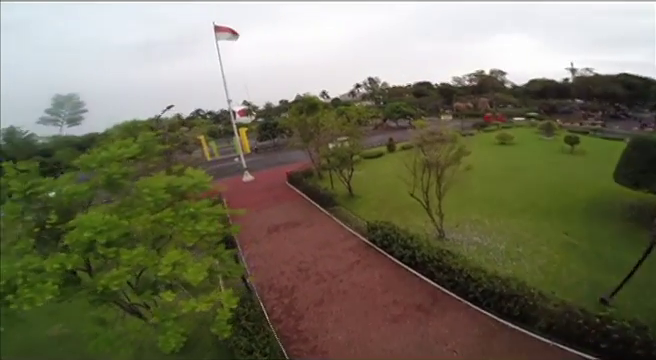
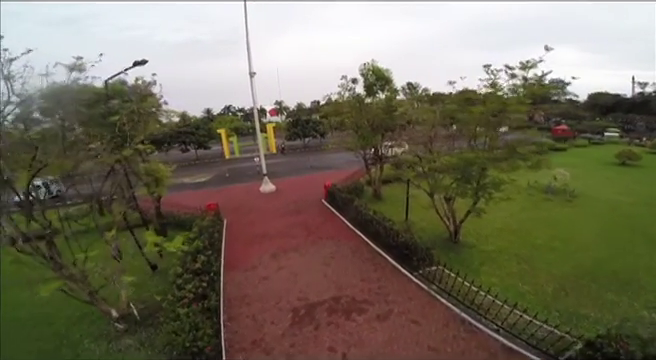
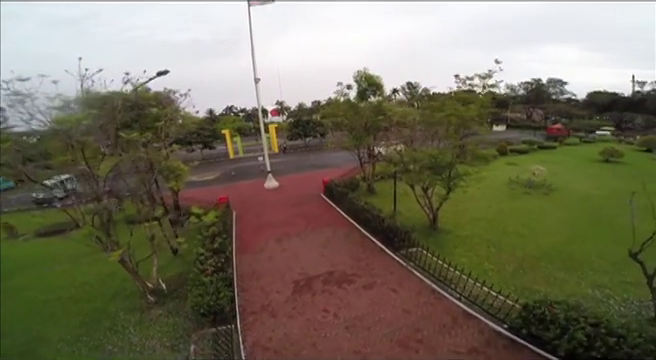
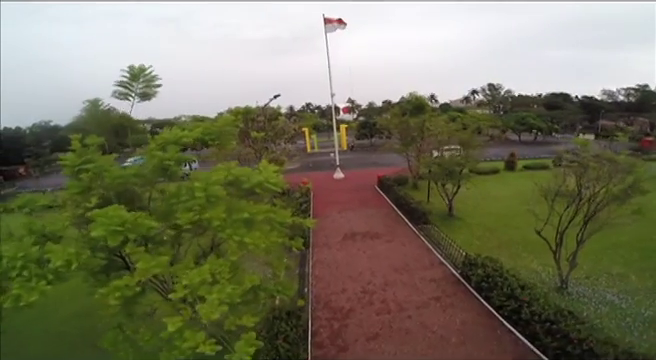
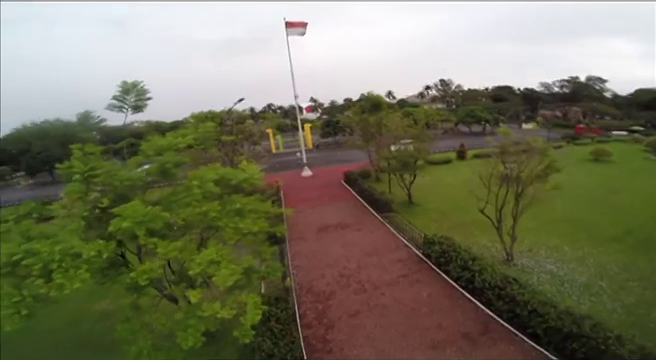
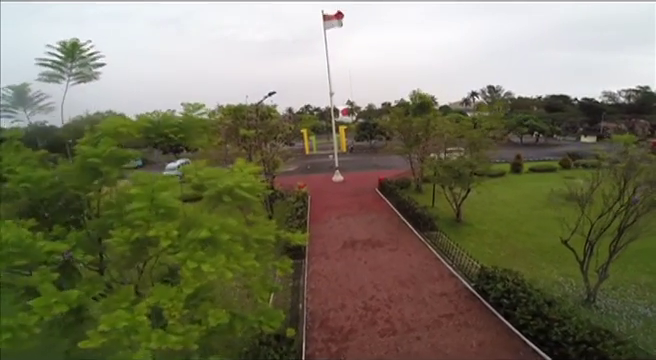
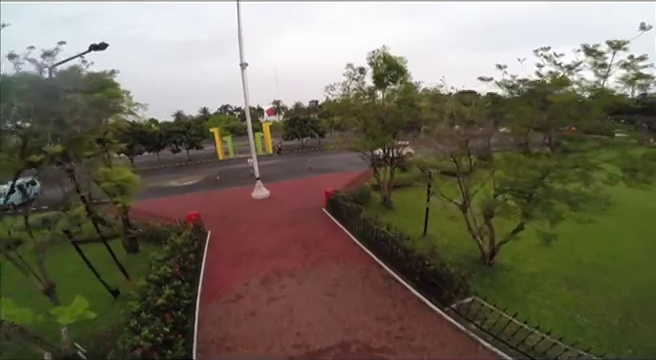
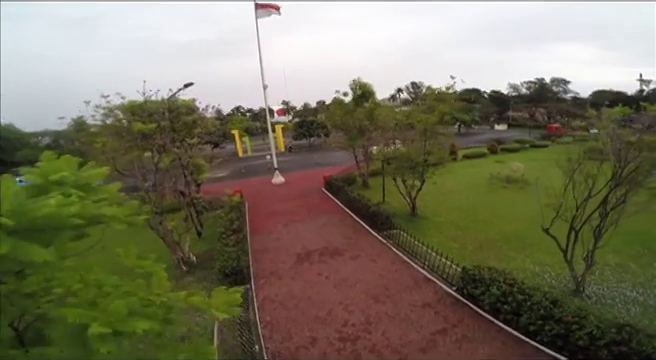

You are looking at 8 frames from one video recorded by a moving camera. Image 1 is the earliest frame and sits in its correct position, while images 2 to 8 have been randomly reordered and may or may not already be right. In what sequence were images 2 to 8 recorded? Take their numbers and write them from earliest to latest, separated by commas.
5, 4, 6, 8, 3, 2, 7
